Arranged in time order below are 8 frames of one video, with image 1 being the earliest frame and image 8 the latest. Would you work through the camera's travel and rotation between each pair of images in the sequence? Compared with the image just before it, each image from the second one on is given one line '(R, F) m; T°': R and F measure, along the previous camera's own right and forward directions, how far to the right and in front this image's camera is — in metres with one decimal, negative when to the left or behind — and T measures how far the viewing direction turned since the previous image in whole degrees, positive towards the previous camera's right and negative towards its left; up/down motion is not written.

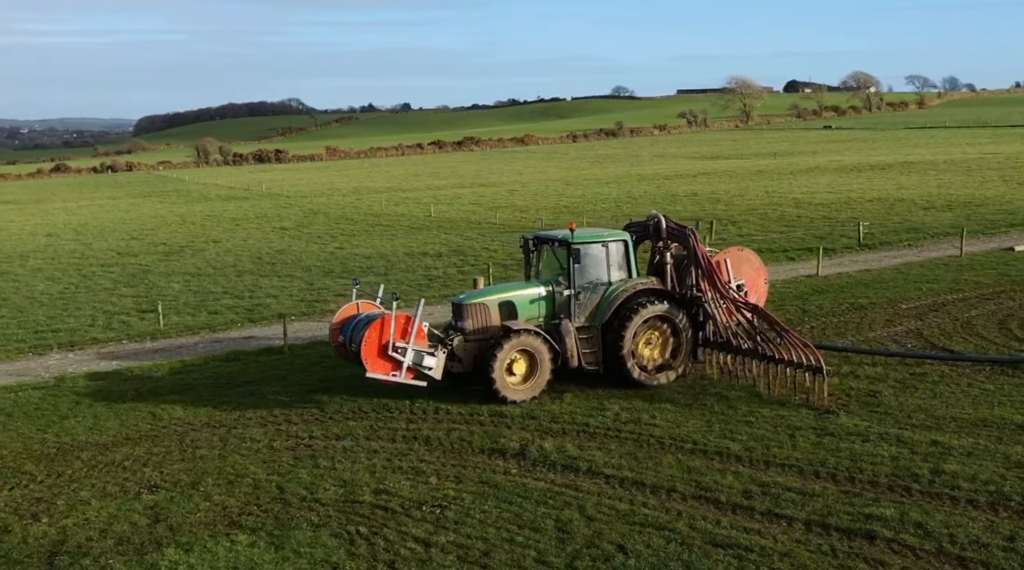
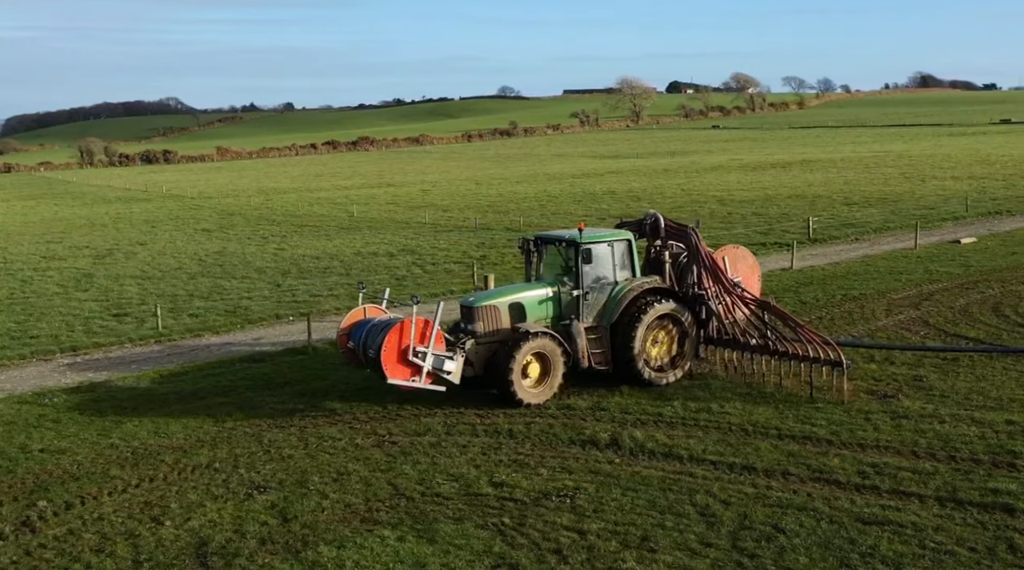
(-2.3, -0.1) m; +5°
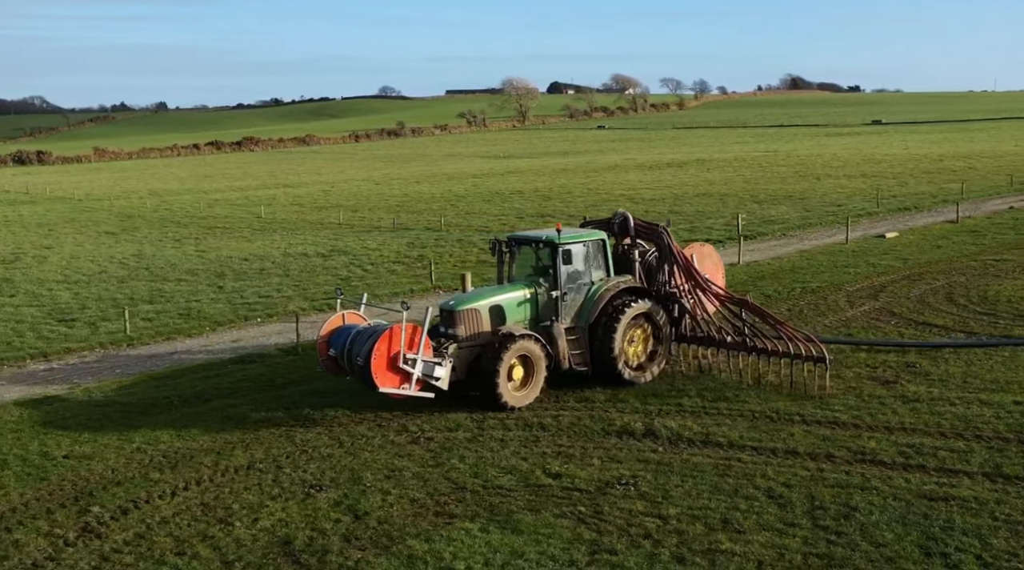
(-1.7, -0.1) m; +6°
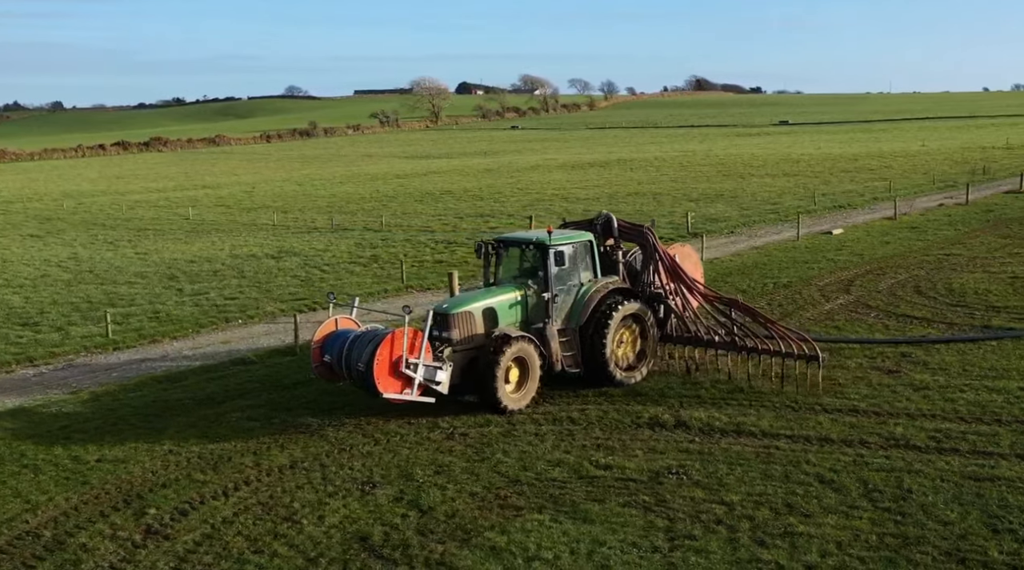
(-1.4, -0.1) m; +4°
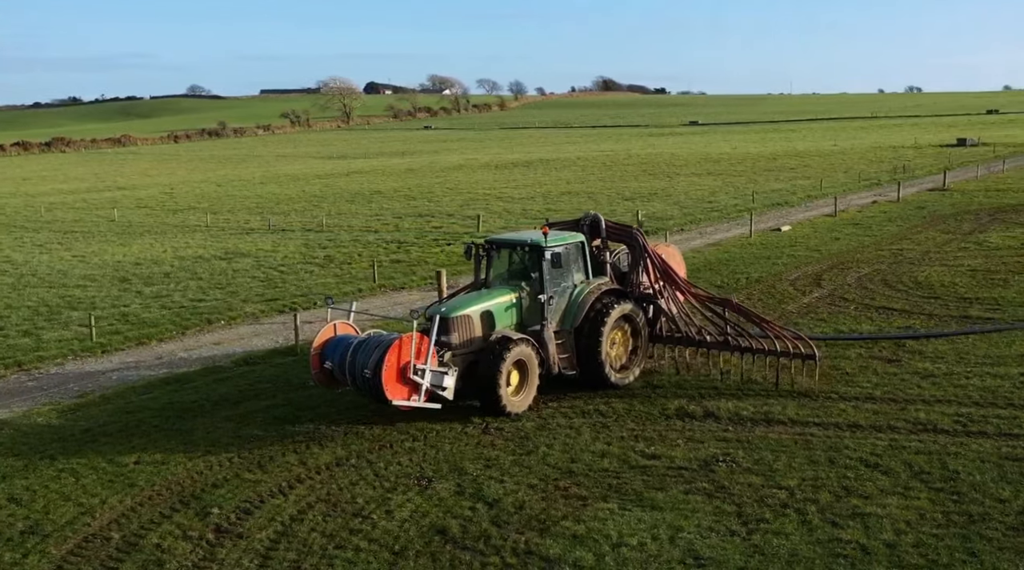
(-1.5, -0.1) m; +4°
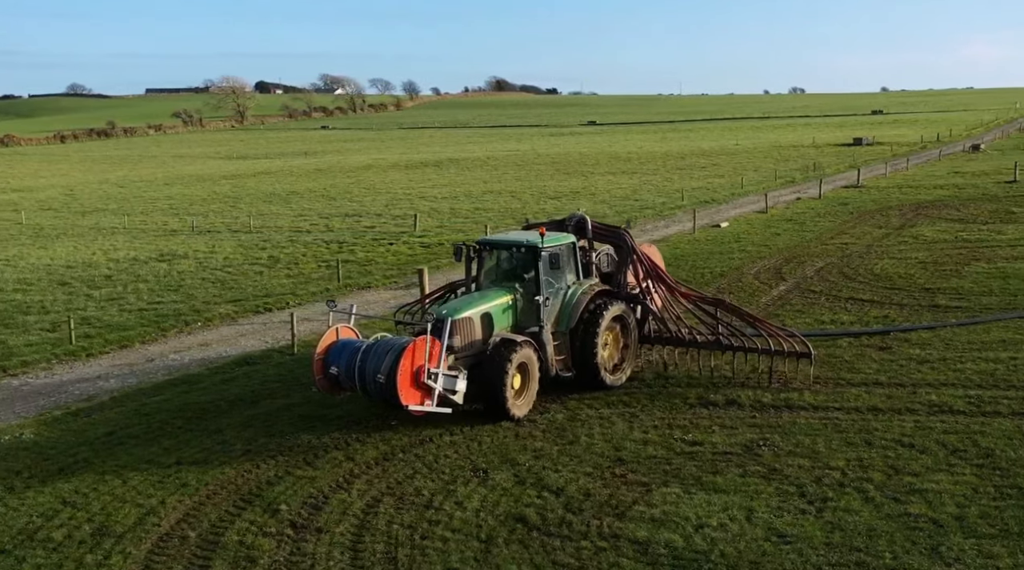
(-1.6, -0.2) m; +5°
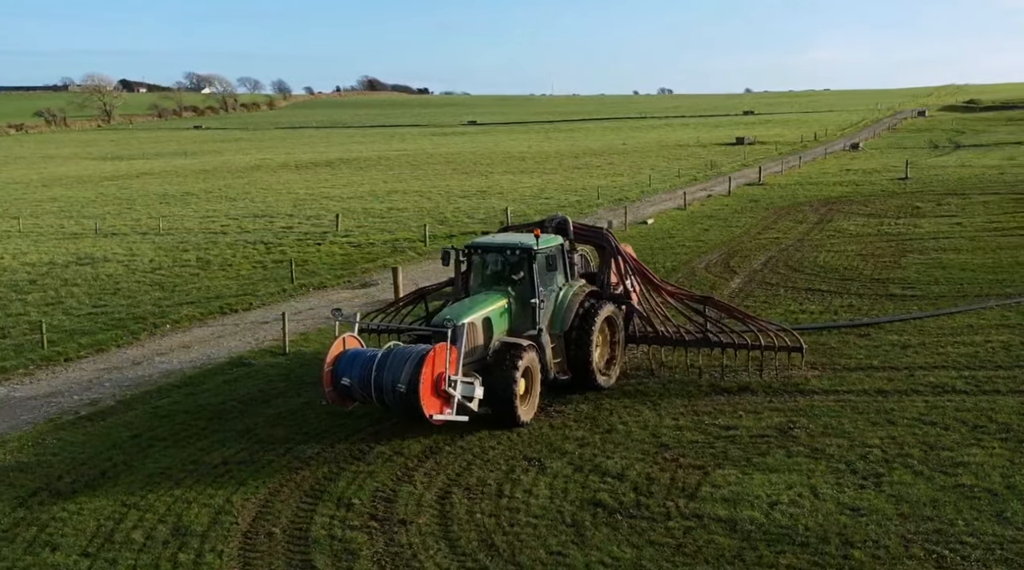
(-1.9, -0.2) m; +6°
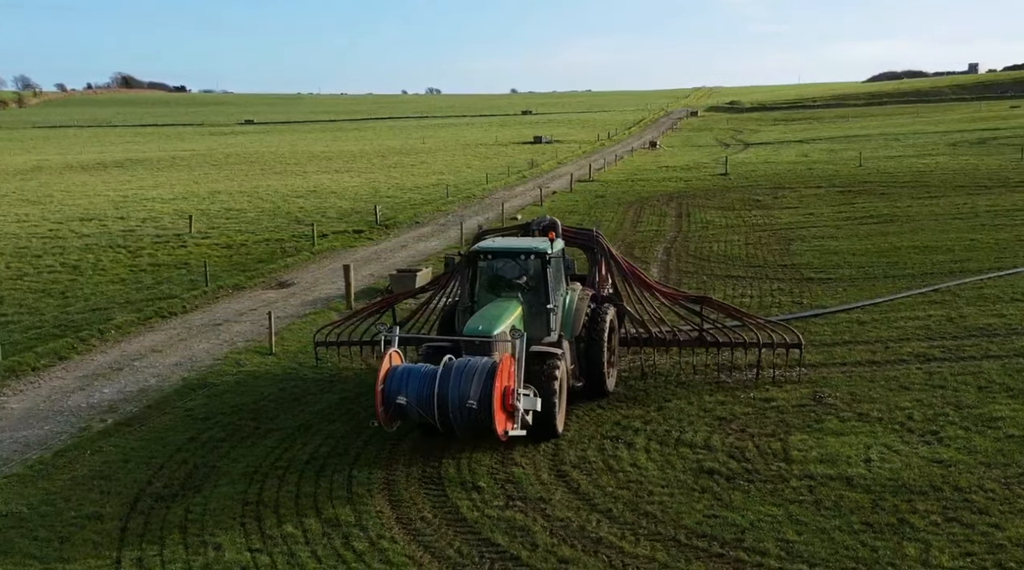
(-3.4, -0.3) m; +11°
